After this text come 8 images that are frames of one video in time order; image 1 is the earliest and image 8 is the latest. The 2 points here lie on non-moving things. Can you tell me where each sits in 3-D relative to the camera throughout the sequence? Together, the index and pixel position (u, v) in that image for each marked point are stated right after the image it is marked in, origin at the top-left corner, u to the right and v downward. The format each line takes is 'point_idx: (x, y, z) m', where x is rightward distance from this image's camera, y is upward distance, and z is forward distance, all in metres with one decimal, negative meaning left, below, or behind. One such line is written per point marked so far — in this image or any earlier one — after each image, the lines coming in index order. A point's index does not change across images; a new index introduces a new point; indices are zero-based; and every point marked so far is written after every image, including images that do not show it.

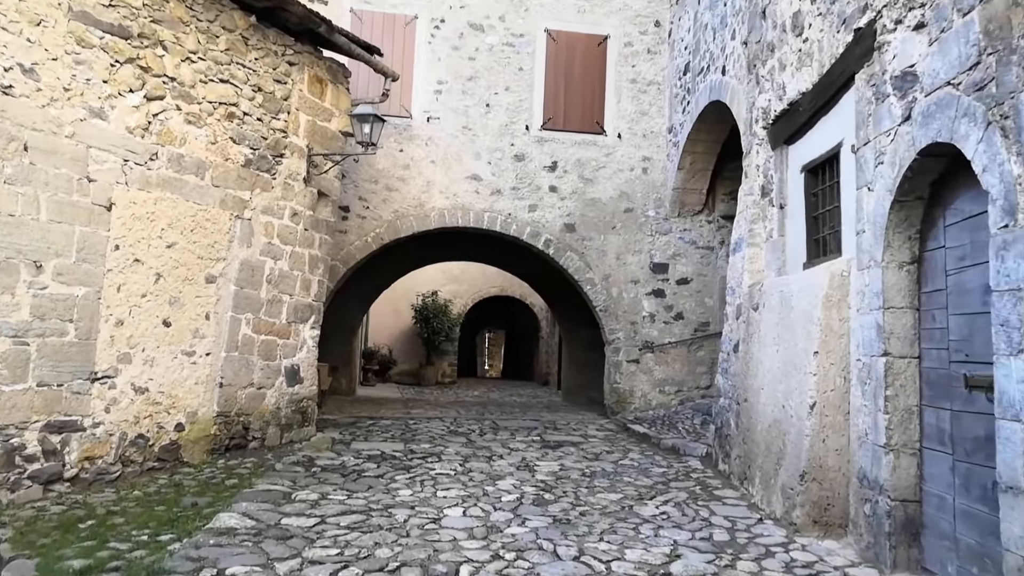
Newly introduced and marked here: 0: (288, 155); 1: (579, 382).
0: (-1.6, +0.9, +5.5) m
1: (+0.8, -1.2, +10.3) m
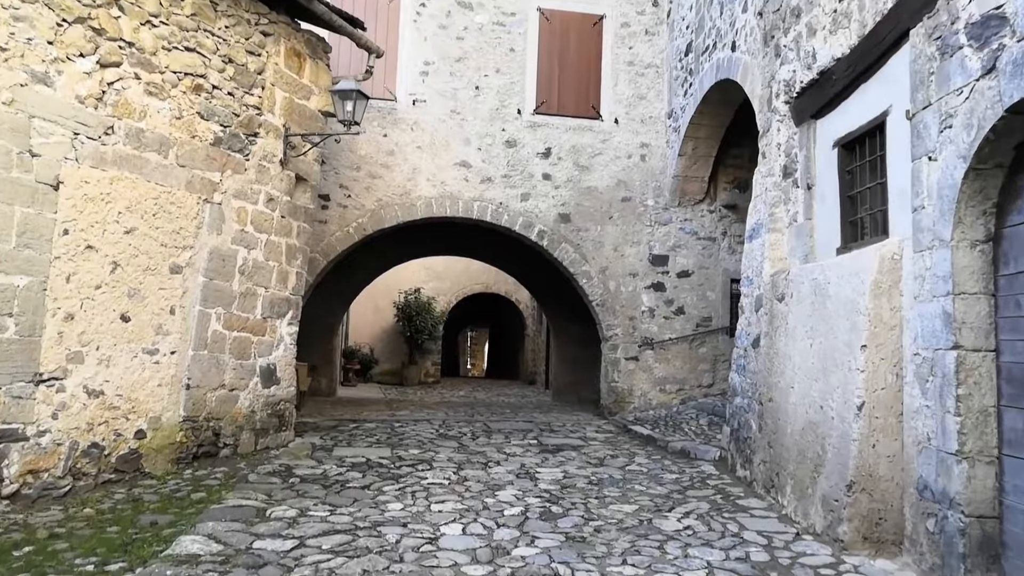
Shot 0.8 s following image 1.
0: (-1.6, +1.0, +5.0) m
1: (+0.7, -1.2, +9.8) m
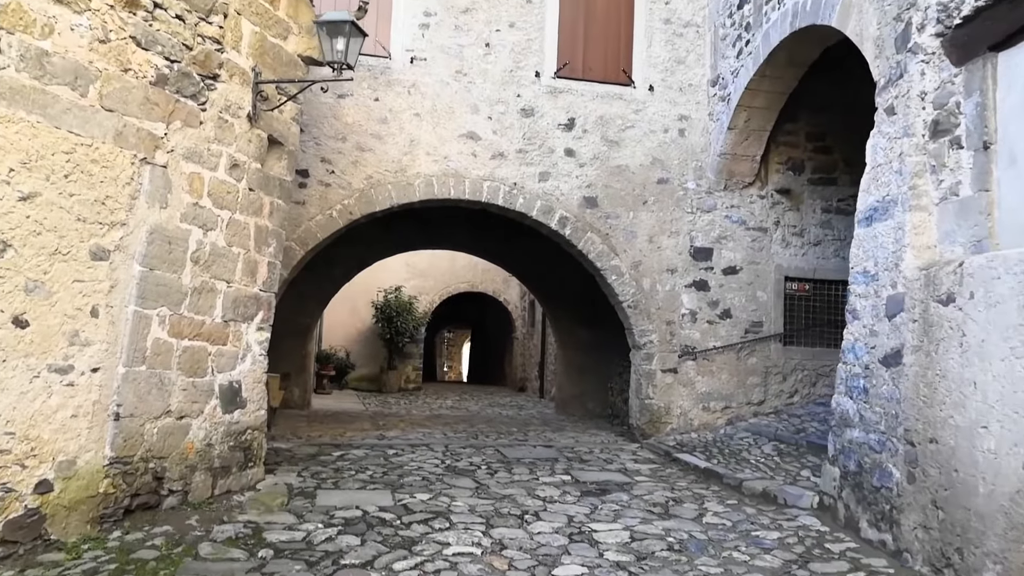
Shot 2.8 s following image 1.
0: (-1.4, +1.0, +3.8) m
1: (+0.7, -1.2, +8.7) m
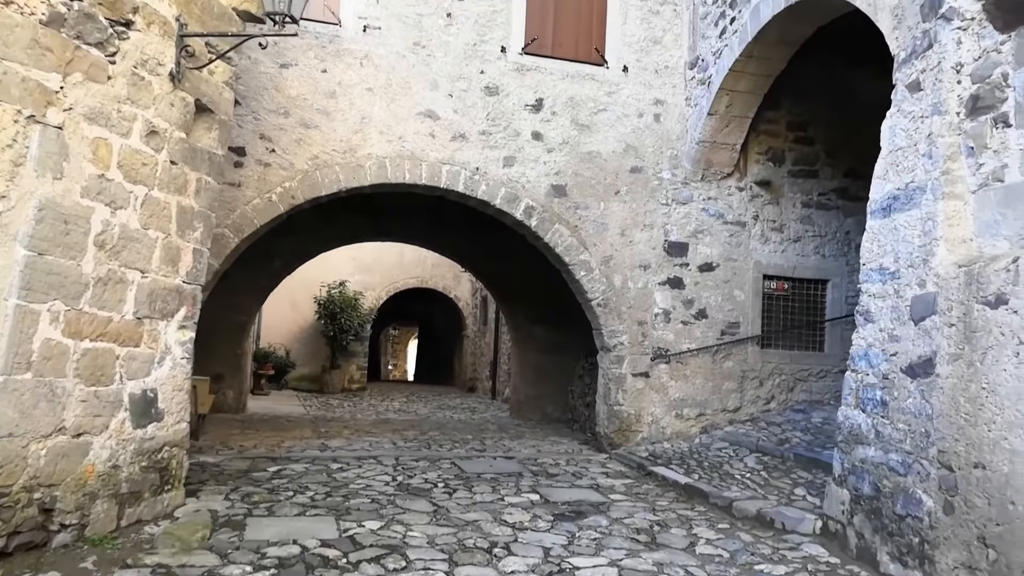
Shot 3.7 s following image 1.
0: (-1.5, +1.1, +3.2) m
1: (+0.2, -1.1, +8.2) m
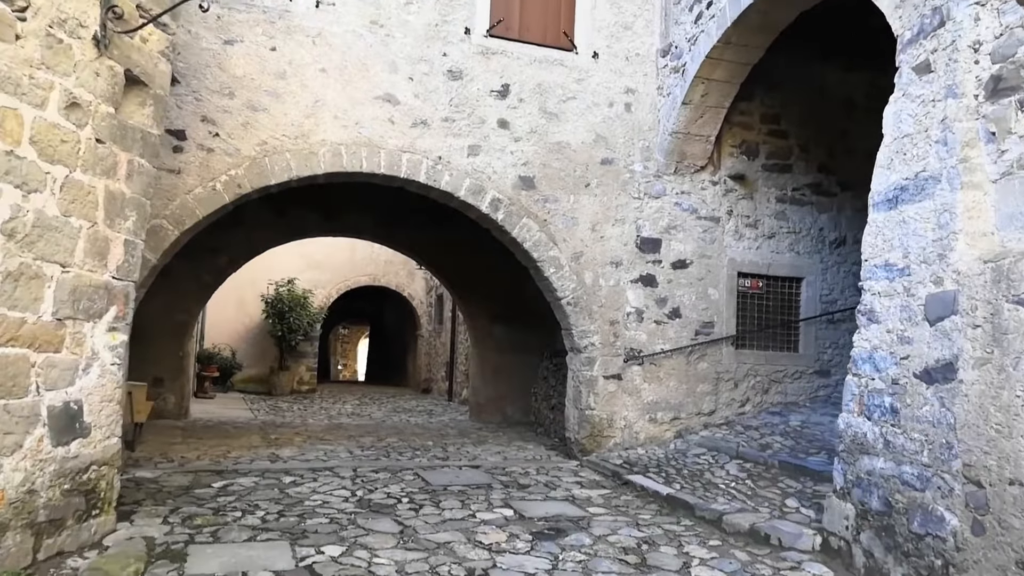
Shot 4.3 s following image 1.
0: (-1.6, +1.1, +2.7) m
1: (-0.2, -1.1, +7.9) m
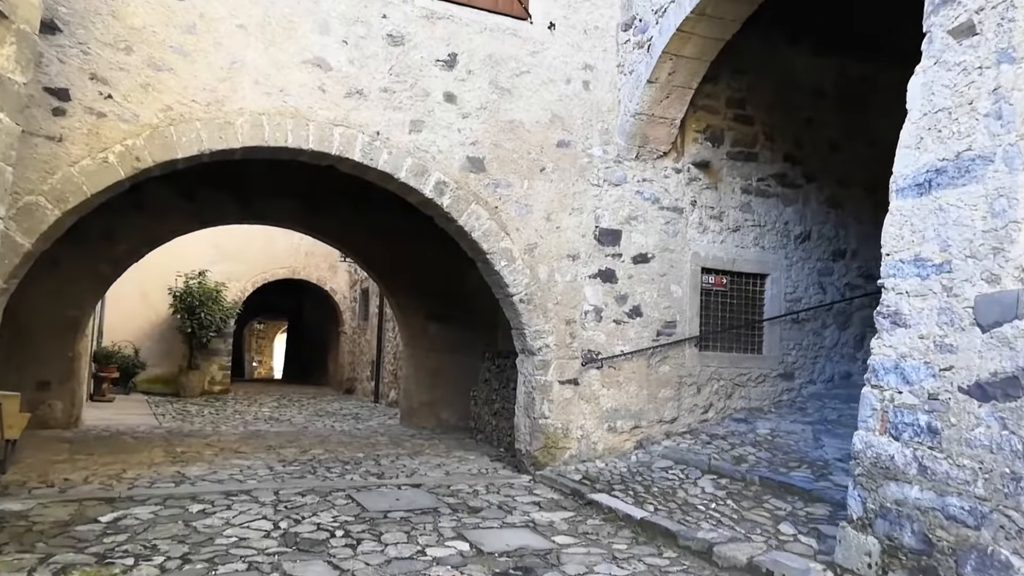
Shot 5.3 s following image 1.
0: (-1.6, +1.1, +2.0) m
1: (-0.8, -1.0, +7.2) m
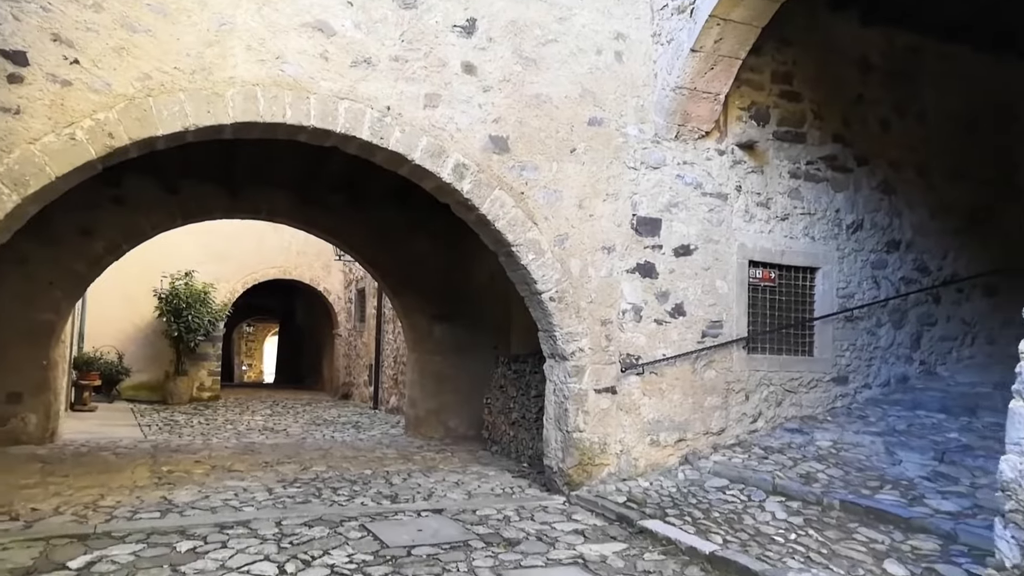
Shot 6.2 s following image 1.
0: (-1.4, +1.1, +1.4) m
1: (-0.7, -1.0, +6.7) m
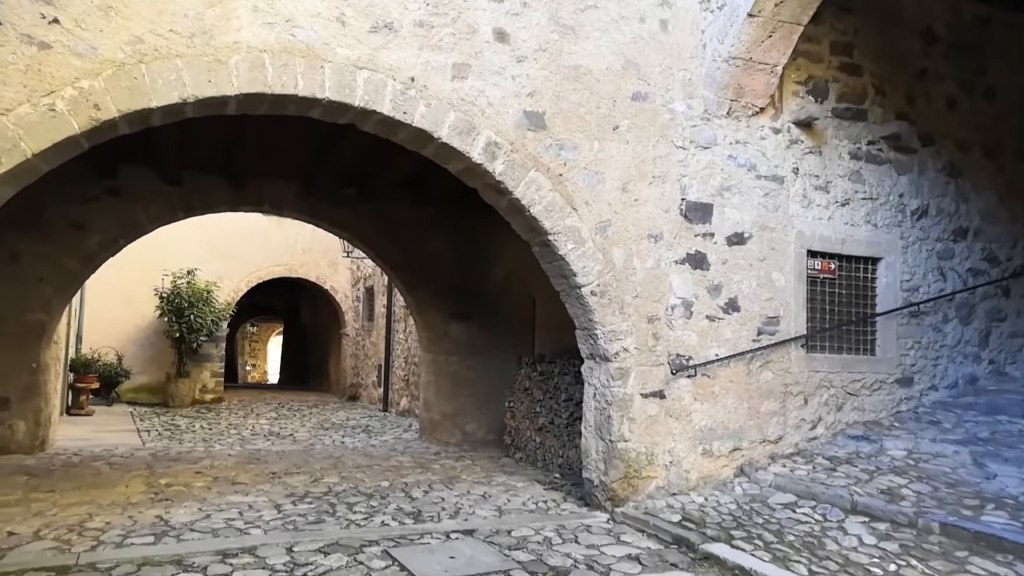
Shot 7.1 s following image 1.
0: (-1.3, +1.1, +1.0) m
1: (-0.5, -1.0, +6.2) m
